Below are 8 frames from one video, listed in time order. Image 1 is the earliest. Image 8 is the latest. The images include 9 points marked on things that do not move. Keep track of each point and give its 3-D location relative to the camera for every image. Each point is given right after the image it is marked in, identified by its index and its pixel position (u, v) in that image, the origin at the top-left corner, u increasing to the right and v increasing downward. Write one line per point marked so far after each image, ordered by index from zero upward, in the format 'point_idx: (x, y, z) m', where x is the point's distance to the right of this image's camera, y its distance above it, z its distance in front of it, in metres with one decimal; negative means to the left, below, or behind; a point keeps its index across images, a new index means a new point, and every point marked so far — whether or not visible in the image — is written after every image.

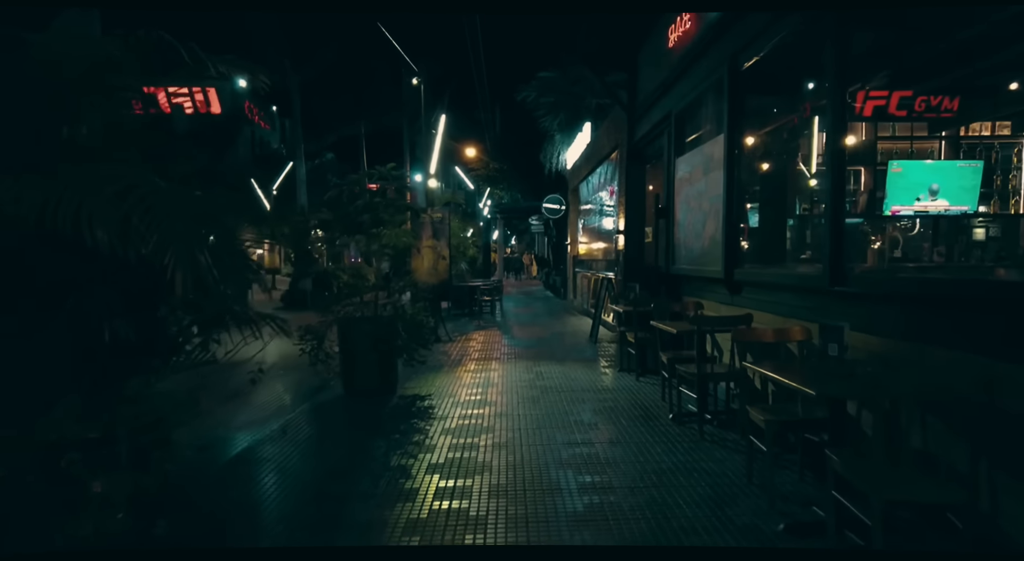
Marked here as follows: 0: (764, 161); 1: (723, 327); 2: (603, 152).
0: (+2.3, +1.0, +5.5) m
1: (+1.5, -0.3, +4.2) m
2: (+1.7, +2.4, +11.2) m
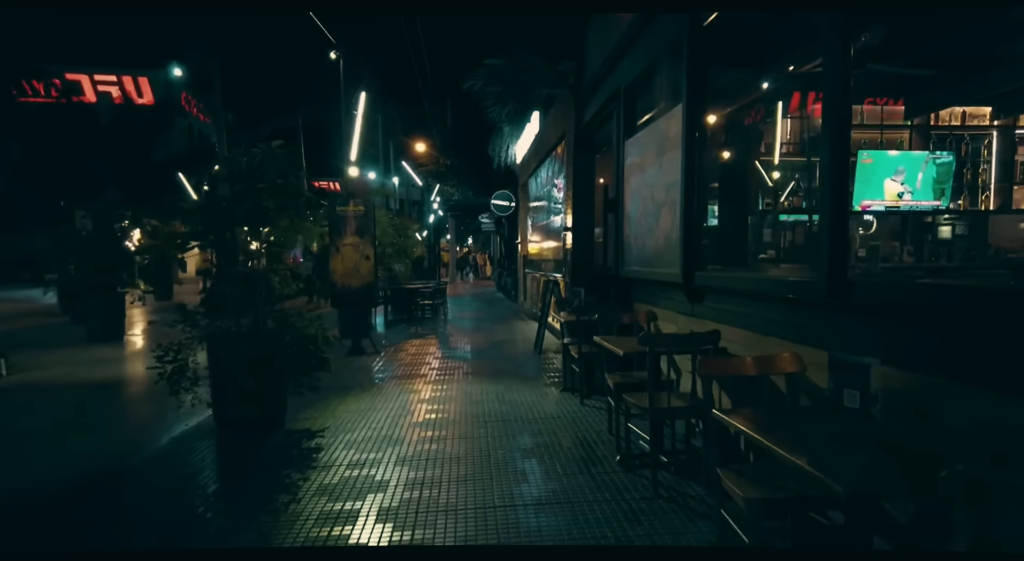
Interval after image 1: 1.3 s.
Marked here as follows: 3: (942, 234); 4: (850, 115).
0: (+1.7, +1.0, +4.7) m
1: (+0.9, -0.4, +3.2) m
2: (+0.7, +2.4, +10.3) m
3: (+4.0, +0.5, +5.6) m
4: (+1.5, +0.7, +2.6) m
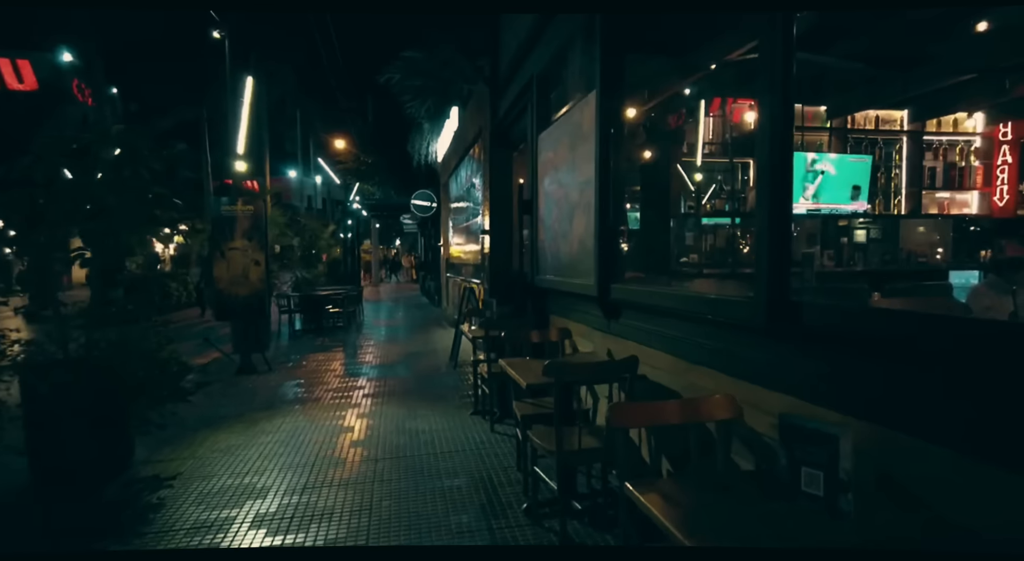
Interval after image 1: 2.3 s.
0: (+1.0, +0.9, +4.2) m
1: (+0.4, -0.5, +2.7) m
2: (-0.7, +2.3, +9.7) m
3: (+3.2, +0.4, +5.5) m
4: (+1.0, +0.6, +2.1) m
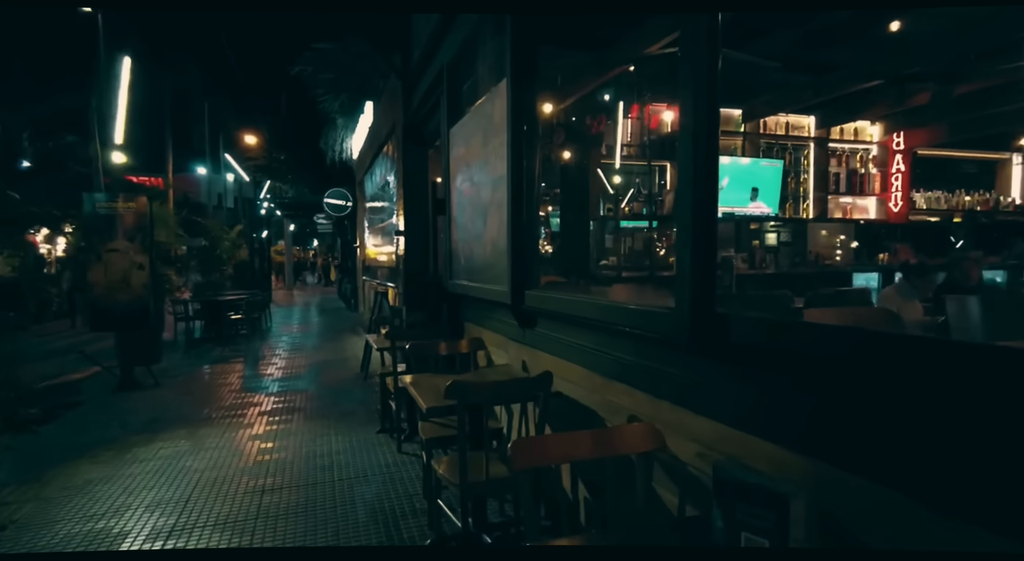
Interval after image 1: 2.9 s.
0: (+0.4, +0.9, +4.0) m
1: (0.0, -0.5, +2.4) m
2: (-2.0, +2.2, +9.2) m
3: (+2.4, +0.4, +5.5) m
4: (+0.7, +0.6, +1.9) m
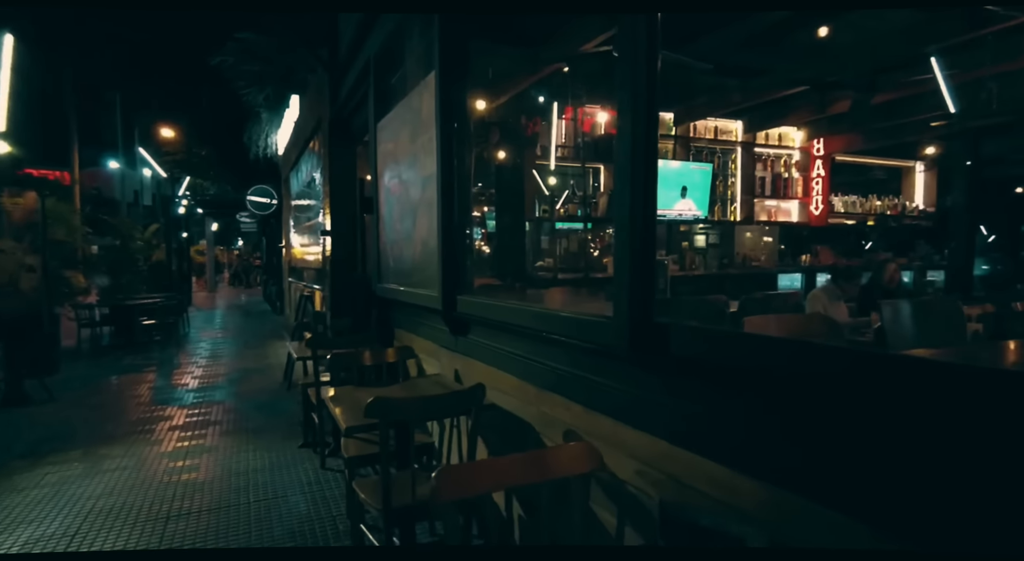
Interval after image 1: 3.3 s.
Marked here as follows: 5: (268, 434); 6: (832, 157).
0: (-0.1, +0.9, +3.8) m
1: (-0.3, -0.5, +2.2) m
2: (-3.0, +2.2, +8.8) m
3: (+1.8, +0.4, +5.6) m
4: (+0.4, +0.6, +1.8) m
5: (-2.0, -1.2, +4.8) m
6: (+3.3, +1.3, +6.2) m
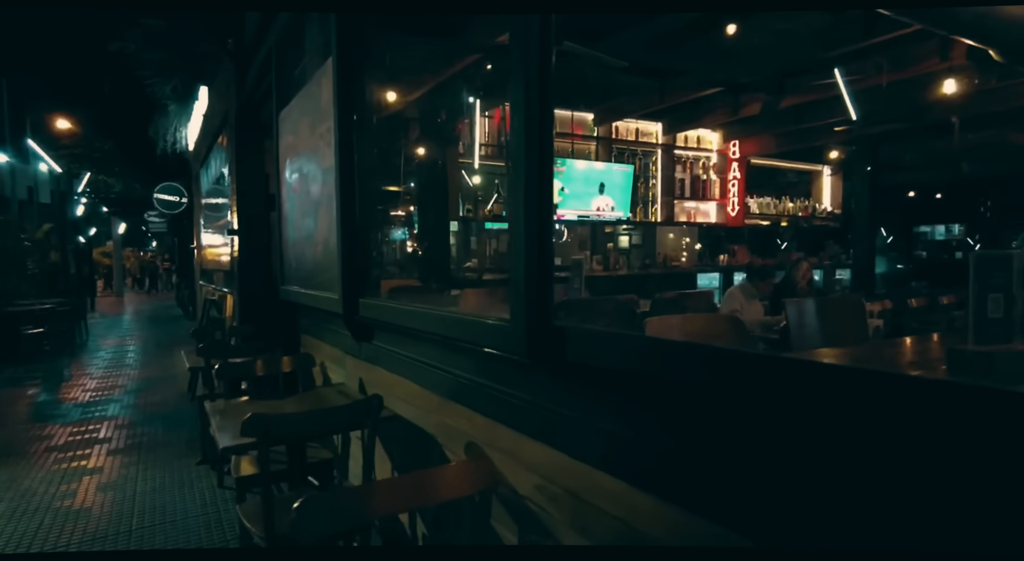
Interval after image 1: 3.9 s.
0: (-0.6, +0.9, +3.7) m
1: (-0.6, -0.5, +2.0) m
2: (-4.1, +2.1, +8.3) m
3: (+1.0, +0.4, +5.6) m
4: (+0.1, +0.6, +1.7) m
5: (-2.6, -1.3, +4.4) m
6: (+2.5, +1.3, +6.3) m
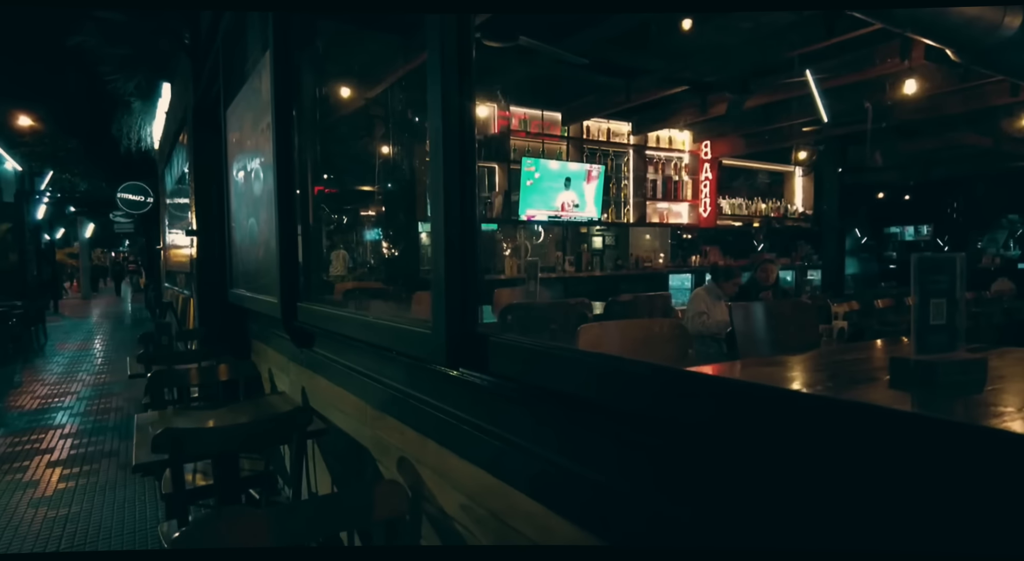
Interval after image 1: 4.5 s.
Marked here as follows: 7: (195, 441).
0: (-0.9, +0.9, +3.5) m
1: (-0.8, -0.5, +1.9) m
2: (-4.5, +2.1, +8.0) m
3: (+0.7, +0.3, +5.5) m
4: (-0.1, +0.5, +1.6) m
5: (-2.9, -1.3, +4.2) m
6: (+2.2, +1.3, +6.3) m
7: (-1.0, -0.5, +1.8) m
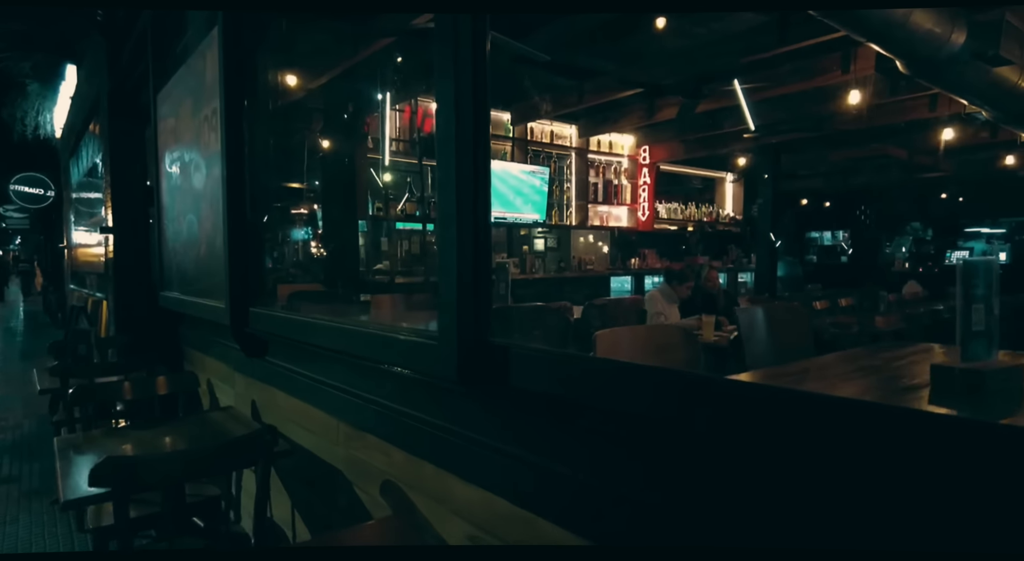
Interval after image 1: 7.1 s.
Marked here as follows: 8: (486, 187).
0: (-1.1, +0.8, +3.3) m
1: (-0.9, -0.5, +1.7) m
2: (-5.2, +2.1, +7.3) m
3: (+0.3, +0.3, +5.4) m
4: (-0.1, +0.5, +1.5) m
5: (-3.1, -1.3, +3.7) m
6: (+1.6, +1.2, +6.4) m
7: (-1.0, -0.5, +1.6) m
8: (-0.1, +0.3, +1.4) m
